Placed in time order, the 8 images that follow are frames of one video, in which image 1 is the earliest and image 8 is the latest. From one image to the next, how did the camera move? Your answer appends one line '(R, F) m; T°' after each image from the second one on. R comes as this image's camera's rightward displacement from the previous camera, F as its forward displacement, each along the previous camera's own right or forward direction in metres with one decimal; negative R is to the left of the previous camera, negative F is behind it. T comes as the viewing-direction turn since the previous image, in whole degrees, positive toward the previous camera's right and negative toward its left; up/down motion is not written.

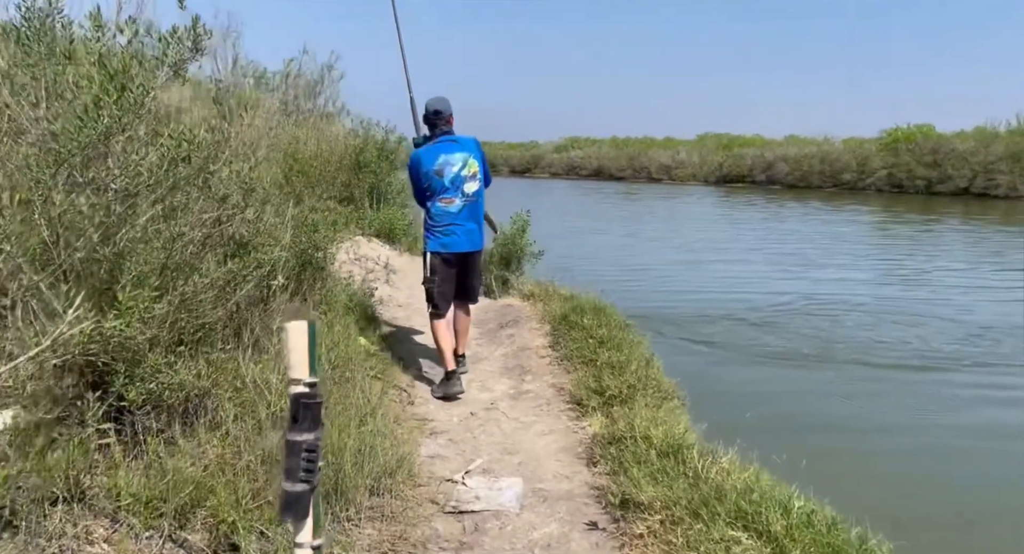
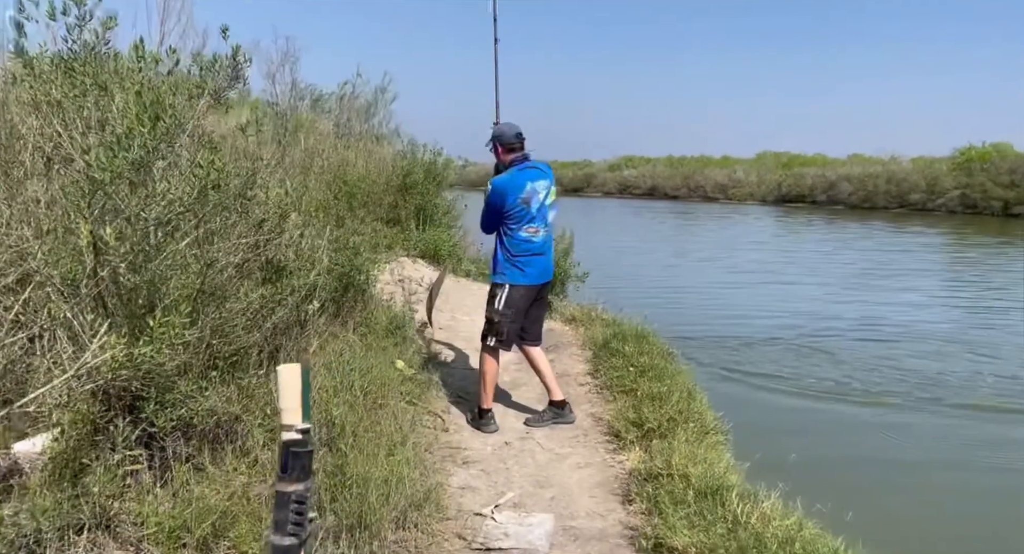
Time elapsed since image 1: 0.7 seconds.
(+0.1, +0.1) m; -4°
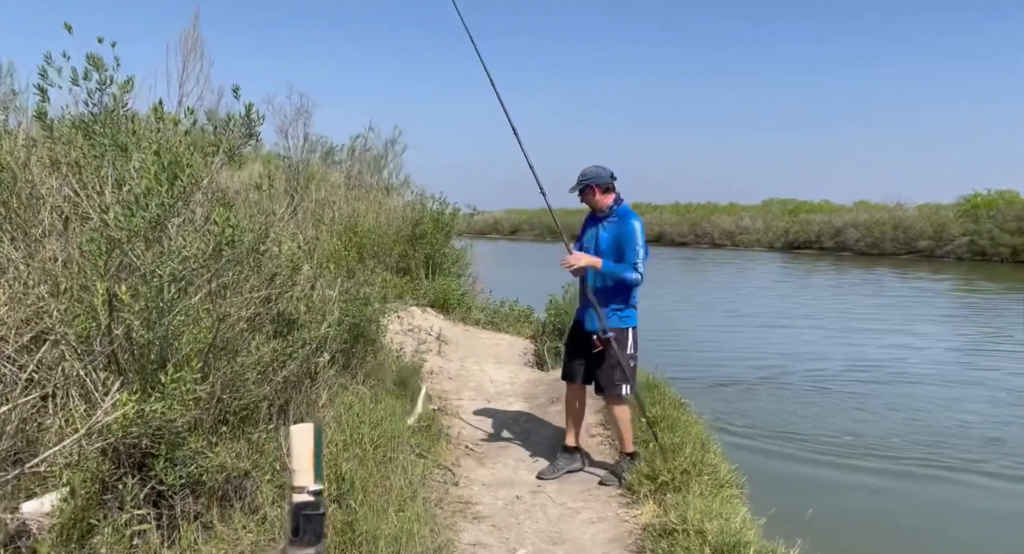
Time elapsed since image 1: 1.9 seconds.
(0.0, 0.0) m; -1°
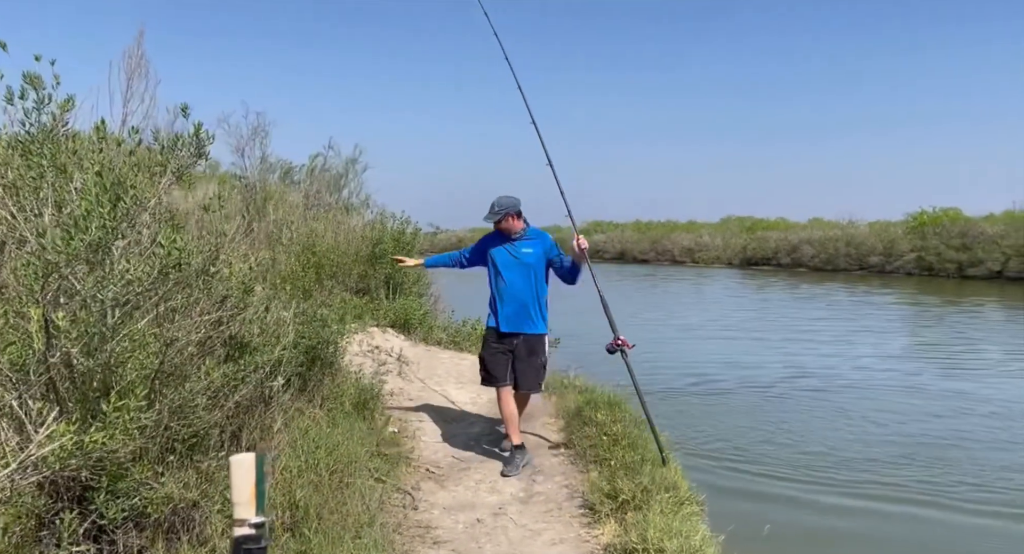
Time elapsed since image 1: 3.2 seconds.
(0.0, 0.0) m; +3°
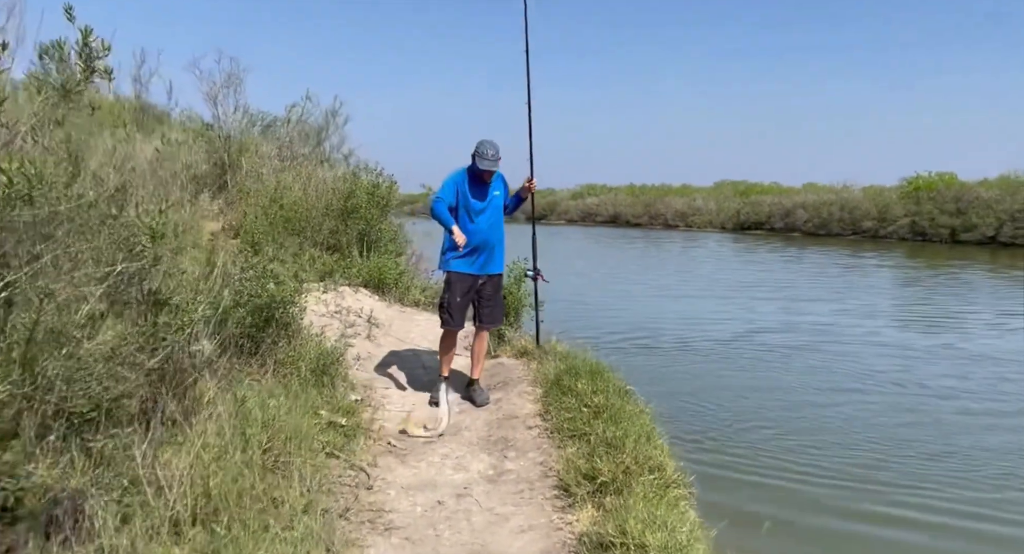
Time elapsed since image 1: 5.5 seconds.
(+0.1, +0.7) m; +1°
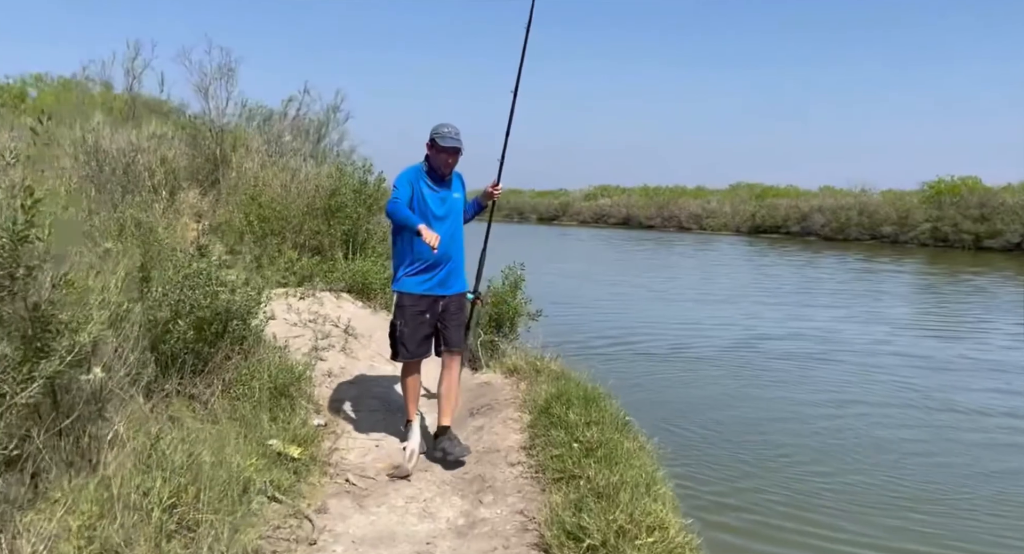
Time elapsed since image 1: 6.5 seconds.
(+0.2, +0.8) m; -1°
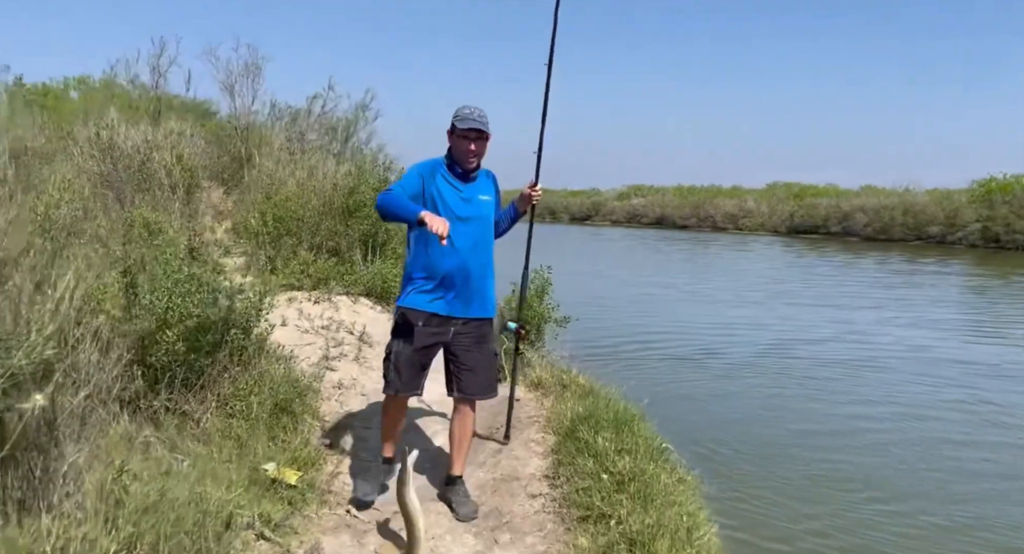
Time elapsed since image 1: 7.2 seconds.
(+0.1, +0.6) m; -2°
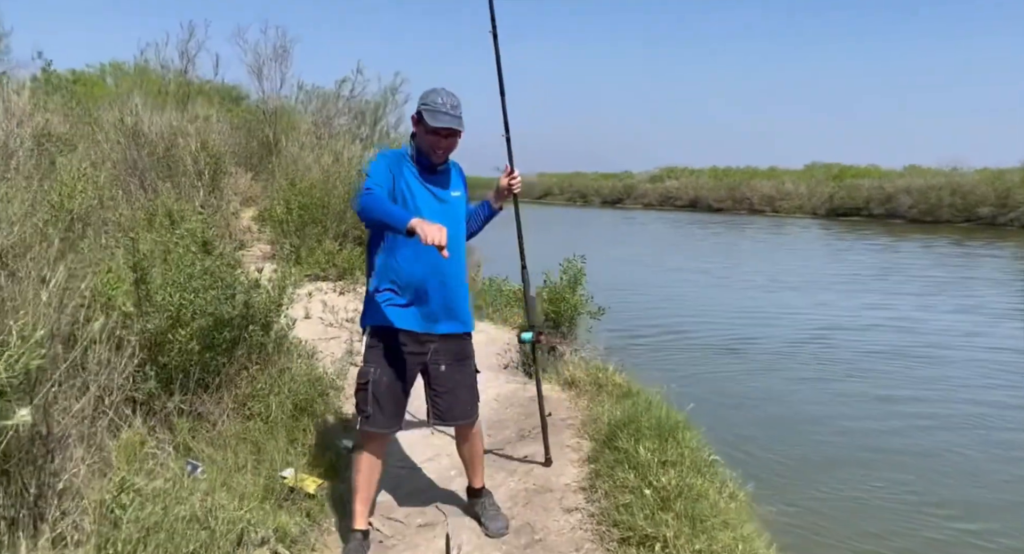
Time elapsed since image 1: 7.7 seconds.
(0.0, +0.4) m; -2°
